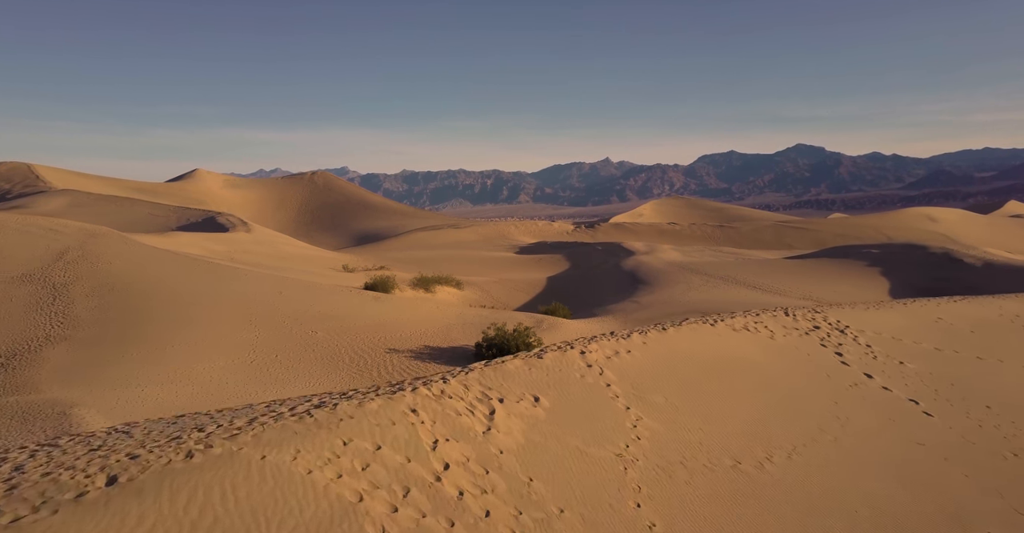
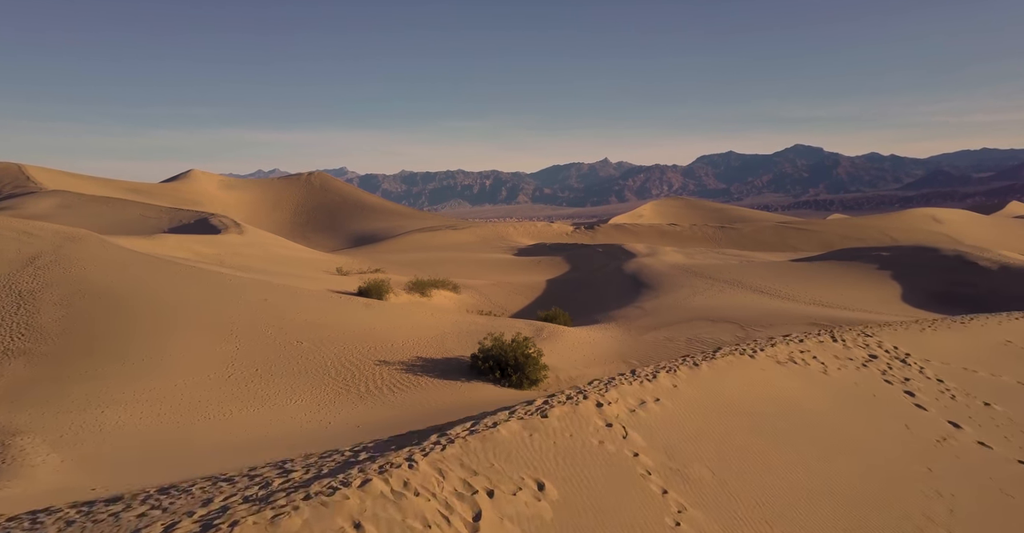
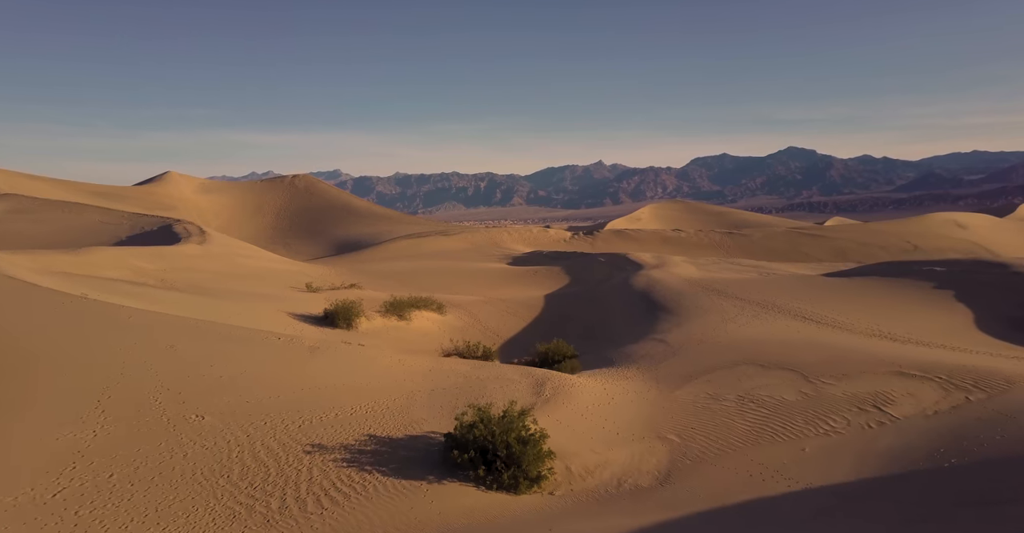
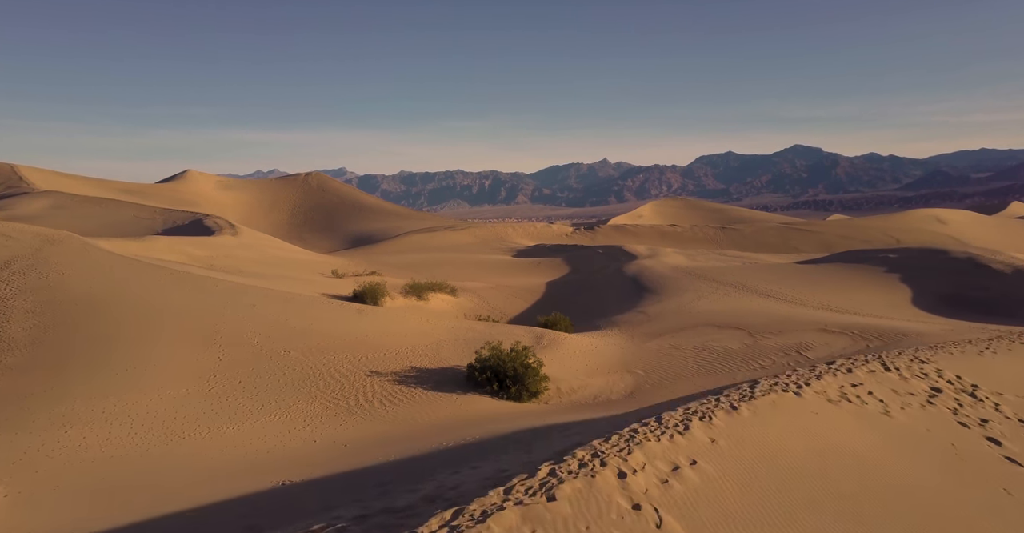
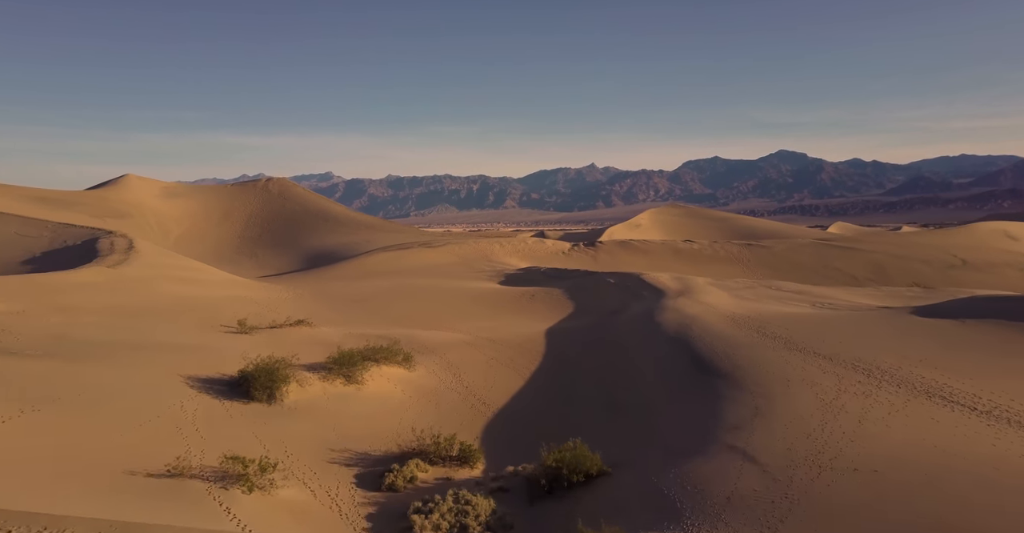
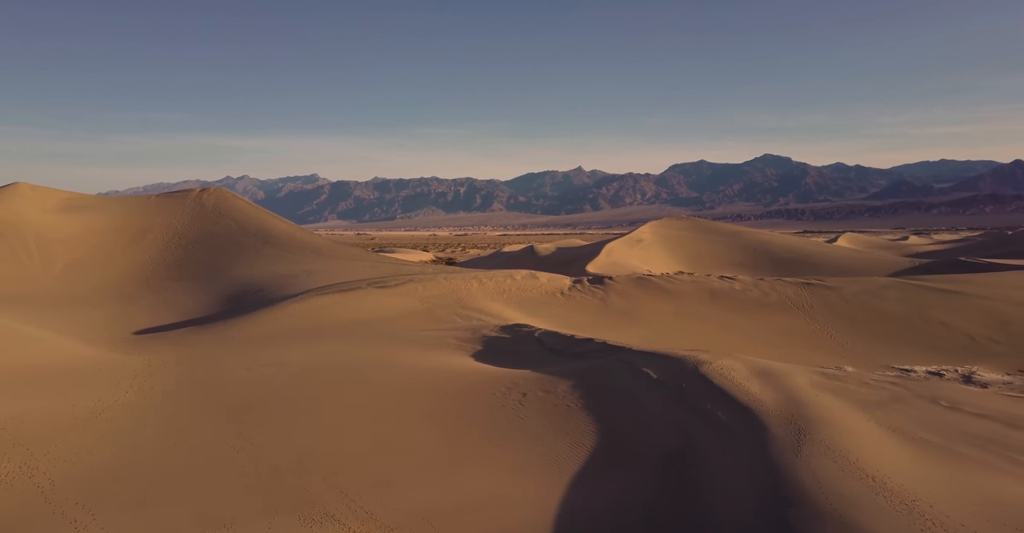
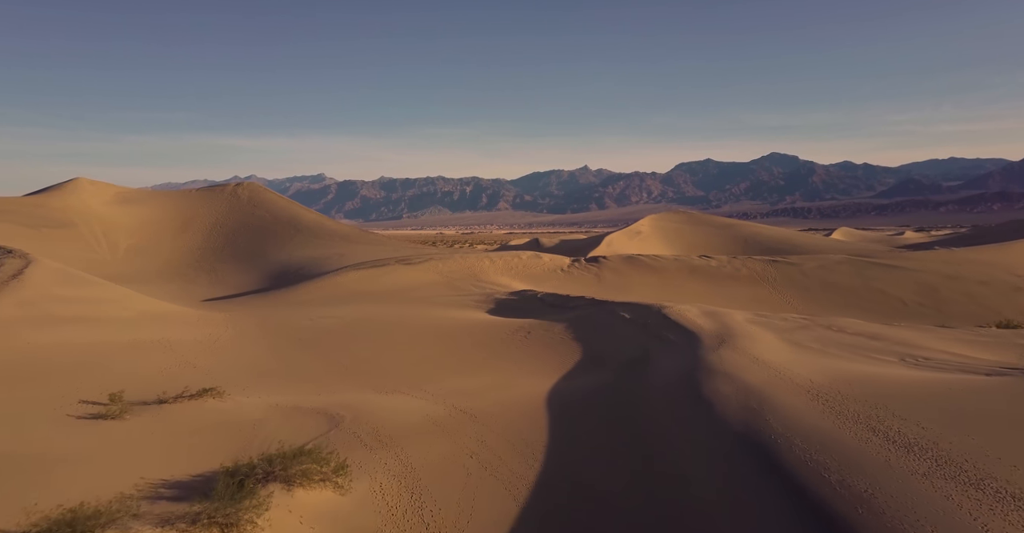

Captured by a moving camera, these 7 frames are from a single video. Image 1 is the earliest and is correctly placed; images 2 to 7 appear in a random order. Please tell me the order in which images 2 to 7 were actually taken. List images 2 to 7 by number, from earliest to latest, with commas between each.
2, 4, 3, 5, 7, 6
